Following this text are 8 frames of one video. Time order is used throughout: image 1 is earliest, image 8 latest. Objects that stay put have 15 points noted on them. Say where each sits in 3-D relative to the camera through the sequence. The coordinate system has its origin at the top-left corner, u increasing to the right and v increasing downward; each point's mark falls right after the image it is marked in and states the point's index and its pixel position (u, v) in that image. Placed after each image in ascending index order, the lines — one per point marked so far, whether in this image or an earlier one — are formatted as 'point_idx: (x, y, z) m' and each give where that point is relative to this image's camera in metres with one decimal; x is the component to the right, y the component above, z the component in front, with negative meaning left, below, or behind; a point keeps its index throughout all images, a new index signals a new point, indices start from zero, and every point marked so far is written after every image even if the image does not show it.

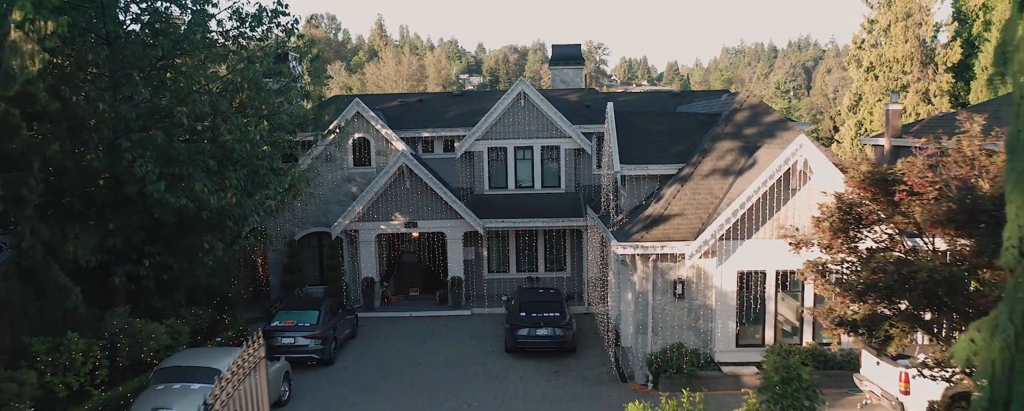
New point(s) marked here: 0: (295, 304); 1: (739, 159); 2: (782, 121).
0: (-5.5, -2.5, +18.6) m
1: (+5.3, +1.1, +17.0) m
2: (+6.5, +2.1, +17.8) m
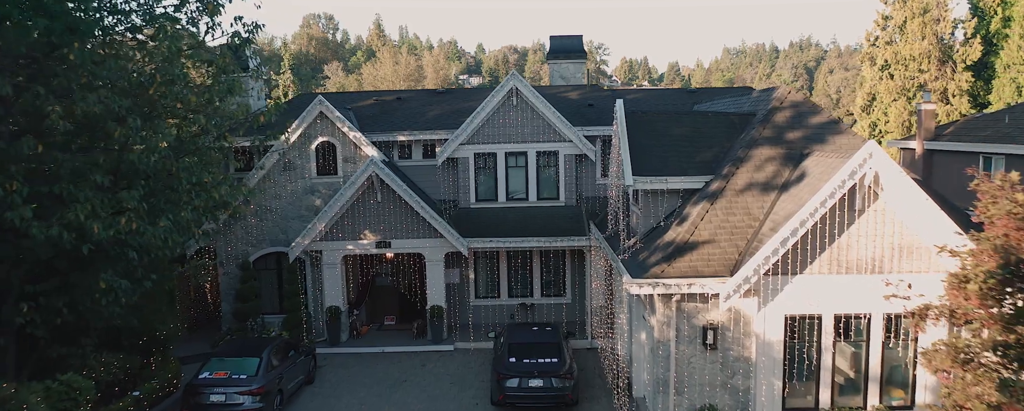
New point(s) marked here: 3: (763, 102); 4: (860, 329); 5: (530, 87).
0: (-5.8, -3.0, +15.2) m
1: (+5.0, +0.7, +13.6) m
2: (+6.3, +1.6, +14.4) m
3: (+5.3, +2.2, +15.6) m
4: (+5.9, -2.1, +12.3) m
5: (+0.5, +3.2, +19.9) m
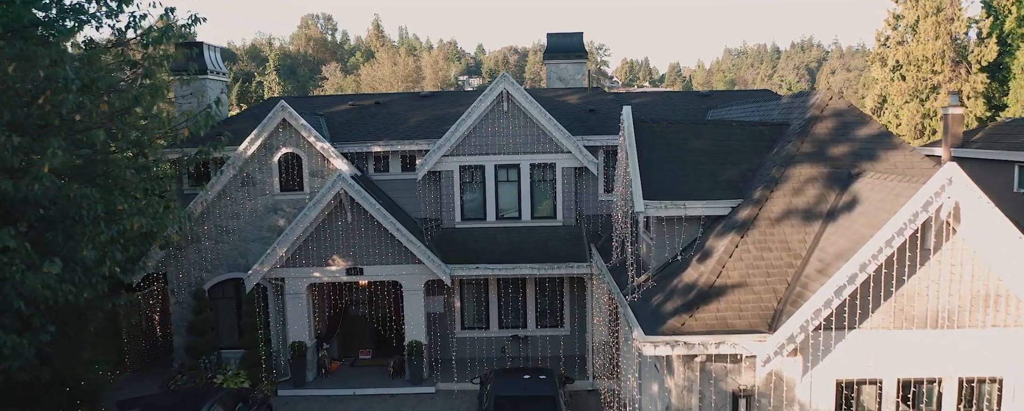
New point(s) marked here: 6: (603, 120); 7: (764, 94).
0: (-6.0, -3.4, +12.7) m
1: (+4.8, +0.2, +11.1) m
2: (+6.0, +1.2, +11.9) m
3: (+5.1, +1.7, +13.1) m
4: (+5.6, -2.6, +9.8) m
5: (+0.2, +2.8, +17.4) m
6: (+2.3, +2.3, +19.2) m
7: (+6.6, +2.9, +19.2) m
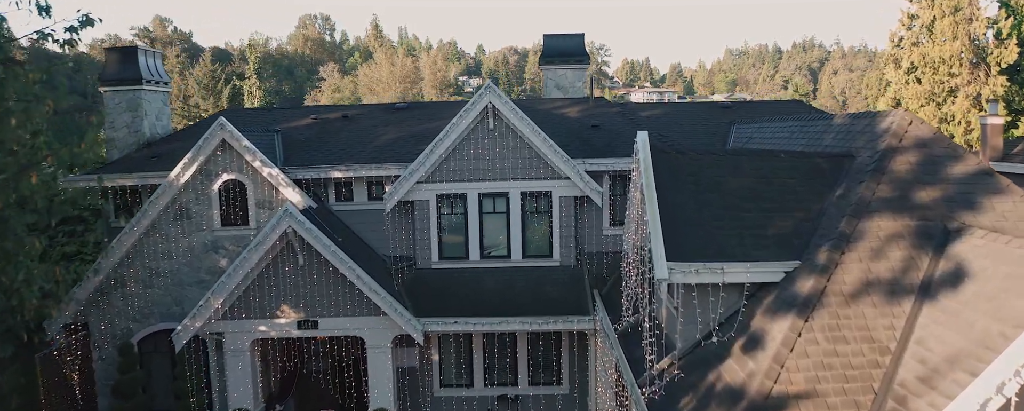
0: (-6.3, -4.2, +9.7) m
1: (+4.5, -0.6, +8.2) m
2: (+5.8, +0.4, +8.9) m
3: (+4.8, +1.0, +10.1) m
4: (+5.4, -3.3, +6.9) m
5: (0.0, +2.0, +14.4) m
6: (+2.1, +1.5, +16.3) m
7: (+6.3, +2.2, +16.2) m
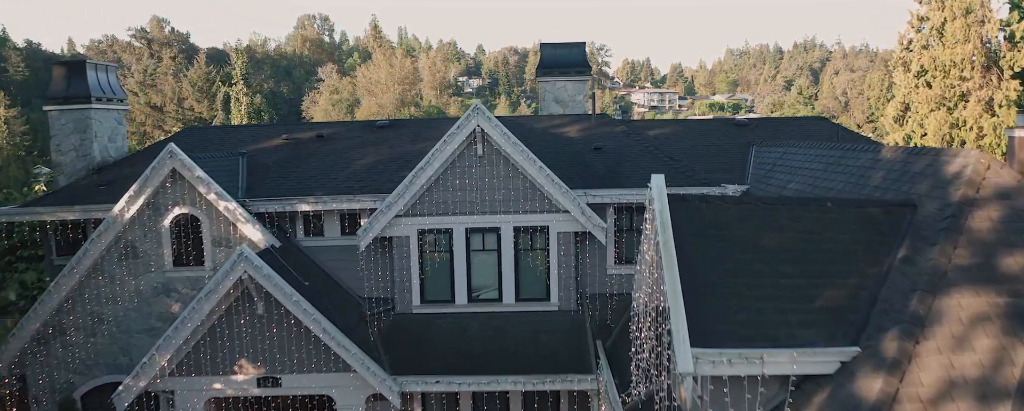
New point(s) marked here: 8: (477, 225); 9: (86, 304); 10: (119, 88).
0: (-6.4, -4.9, +8.0) m
1: (+4.3, -1.2, +6.4) m
2: (+5.6, -0.3, +7.1) m
3: (+4.7, +0.3, +8.3) m
4: (+5.2, -4.0, +5.1) m
5: (-0.2, +1.3, +12.6) m
6: (+1.9, +0.9, +14.5) m
7: (+6.2, +1.5, +14.4) m
8: (-0.6, -0.4, +13.1) m
9: (-7.6, -1.8, +13.1) m
10: (-8.7, +2.6, +16.2) m
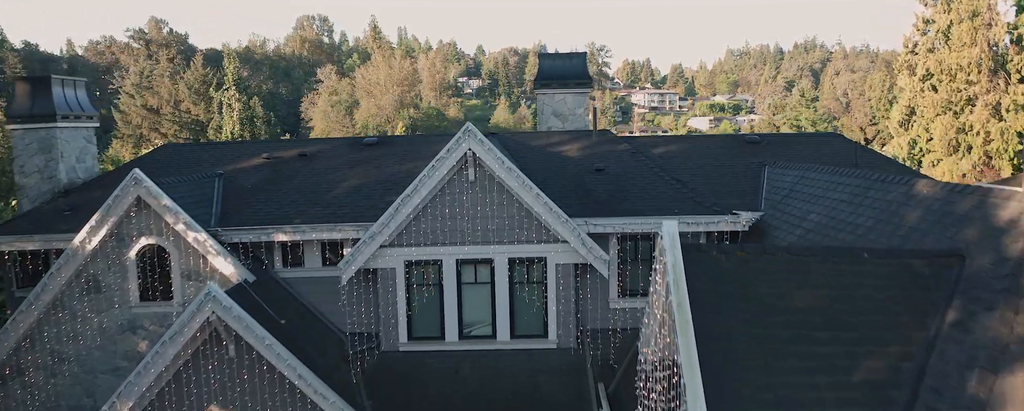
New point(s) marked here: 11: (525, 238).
0: (-6.5, -5.4, +7.0) m
1: (+4.3, -1.7, +5.4) m
2: (+5.5, -0.8, +6.1) m
3: (+4.6, -0.2, +7.3) m
4: (+5.1, -4.5, +4.1) m
5: (-0.3, +0.8, +11.6) m
6: (+1.8, +0.4, +13.5) m
7: (+6.1, +1.0, +13.4) m
8: (-0.7, -0.9, +12.1) m
9: (-7.7, -2.2, +12.1) m
10: (-8.8, +2.1, +15.2) m
11: (+0.2, -0.5, +12.0) m
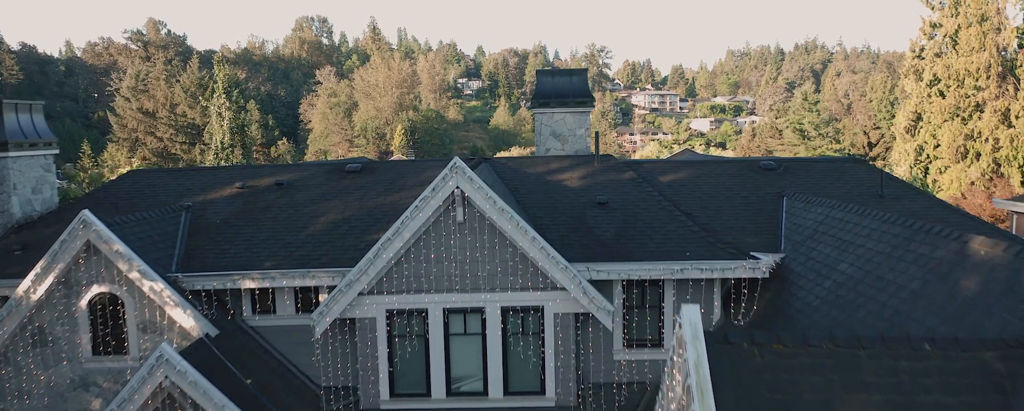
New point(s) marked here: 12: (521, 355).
0: (-6.6, -6.0, +5.8) m
1: (+4.2, -2.3, +4.1) m
2: (+5.4, -1.4, +4.9) m
3: (+4.5, -0.8, +6.1) m
4: (+5.0, -5.1, +2.9) m
5: (-0.4, +0.2, +10.4) m
6: (+1.7, -0.3, +12.3) m
7: (+6.0, +0.4, +12.2) m
8: (-0.8, -1.5, +10.9) m
9: (-7.8, -2.9, +10.9) m
10: (-8.9, +1.4, +13.9) m
11: (+0.1, -1.2, +10.8) m
12: (+0.2, -2.2, +11.1) m
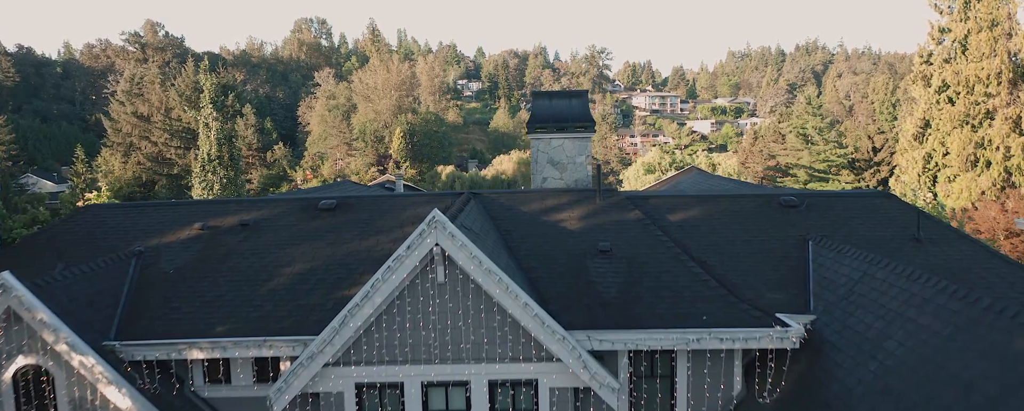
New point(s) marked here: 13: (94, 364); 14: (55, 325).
0: (-6.8, -6.7, +4.3) m
1: (+4.0, -3.1, +2.7) m
2: (+5.3, -2.1, +3.4) m
3: (+4.3, -1.6, +4.7) m
4: (+4.9, -5.8, +1.4) m
5: (-0.5, -0.5, +9.0) m
6: (+1.6, -1.0, +10.8) m
7: (+5.8, -0.4, +10.7) m
8: (-1.0, -2.2, +9.5) m
9: (-7.9, -3.6, +9.4) m
10: (-9.0, +0.7, +12.5) m
11: (0.0, -1.9, +9.3) m
12: (0.0, -3.0, +9.7) m
13: (-5.1, -1.9, +8.9) m
14: (-5.6, -1.5, +8.9) m
